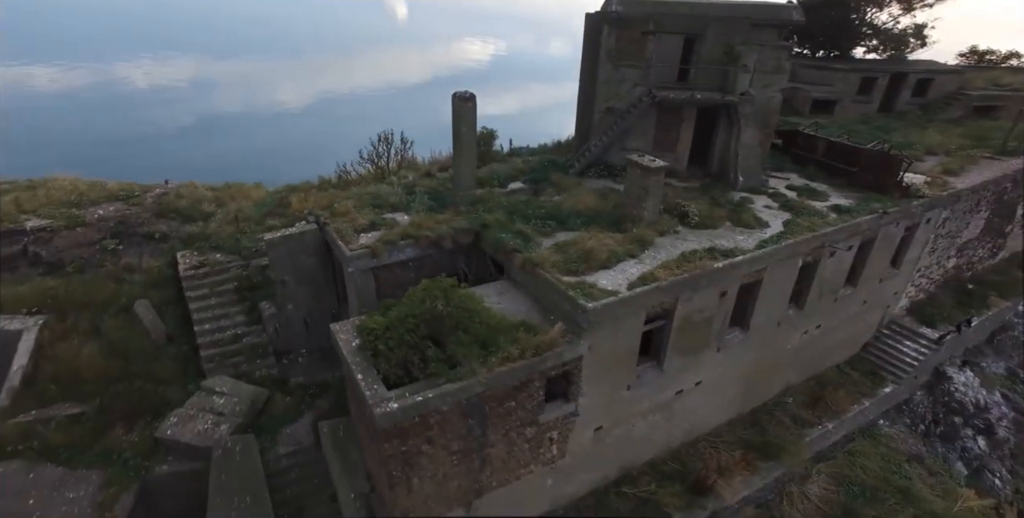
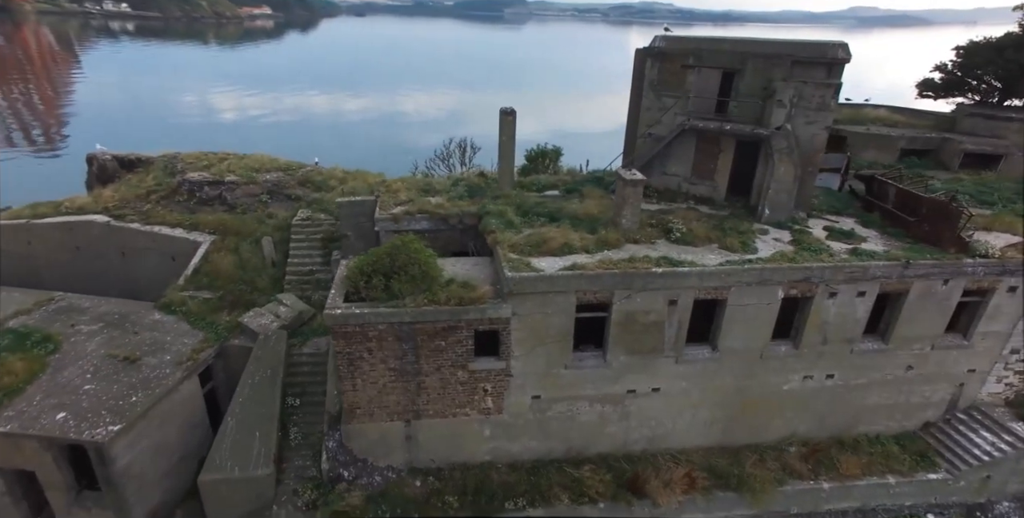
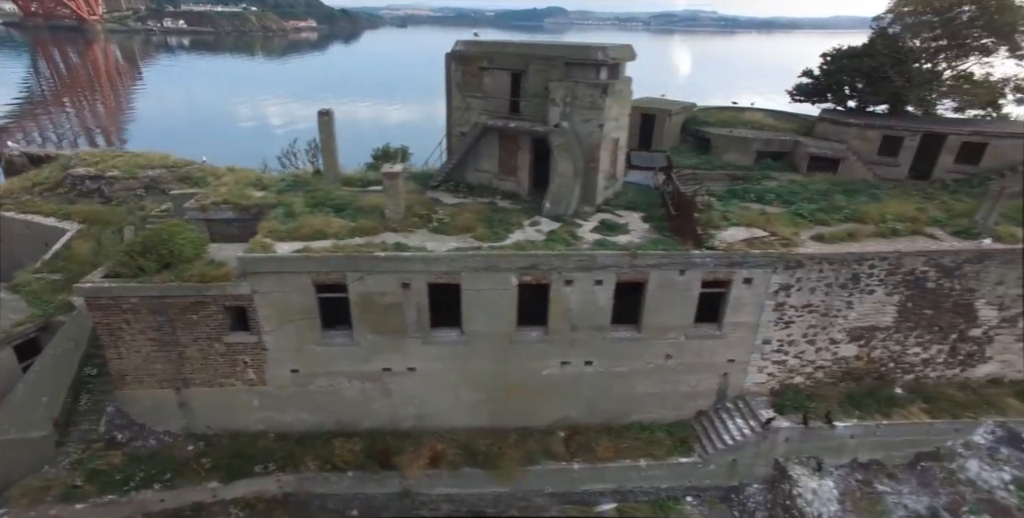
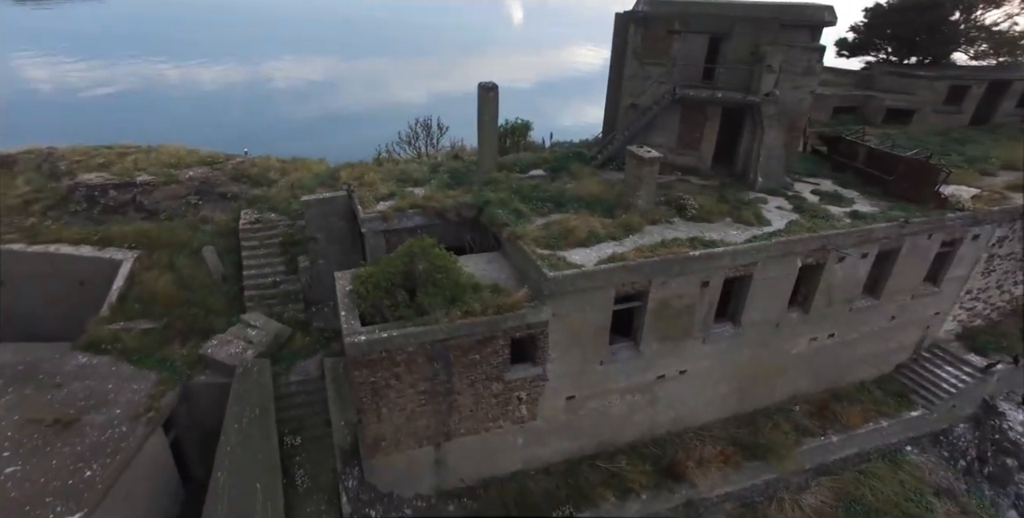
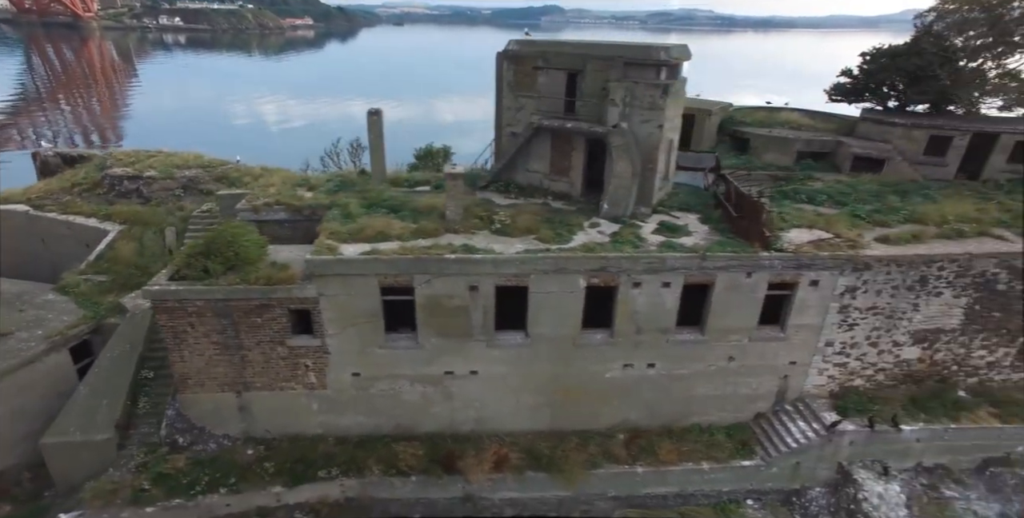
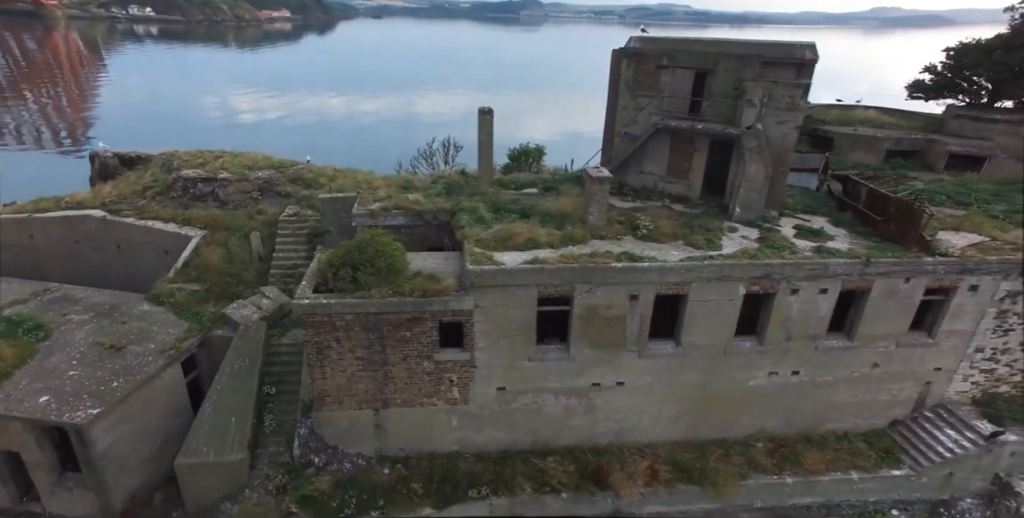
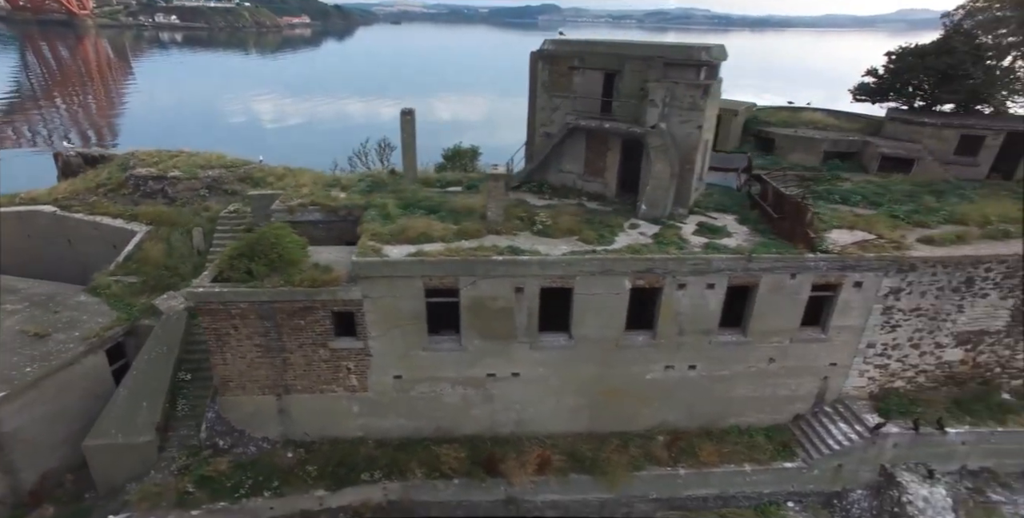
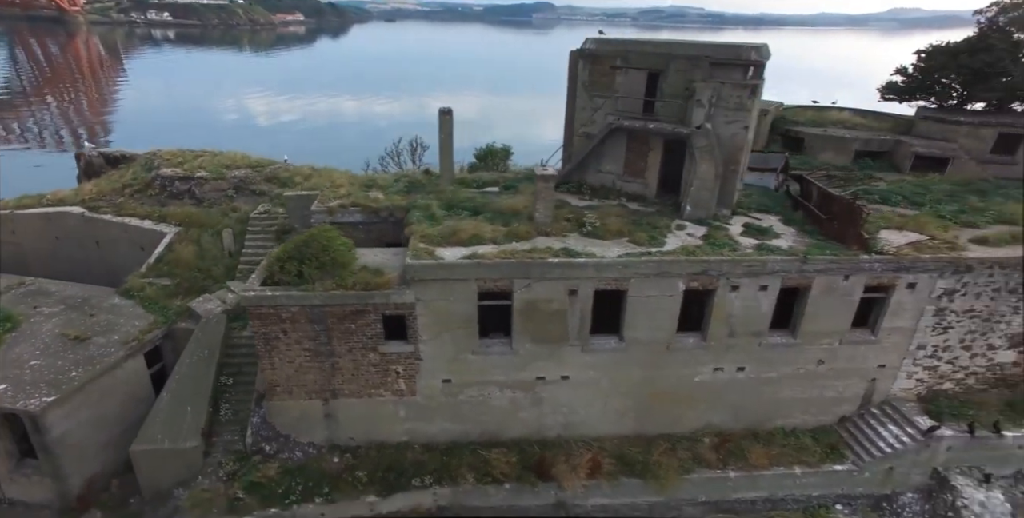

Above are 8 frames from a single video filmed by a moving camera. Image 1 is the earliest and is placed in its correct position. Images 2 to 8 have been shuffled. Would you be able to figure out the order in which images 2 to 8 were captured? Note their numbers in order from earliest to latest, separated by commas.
4, 2, 6, 8, 7, 5, 3
